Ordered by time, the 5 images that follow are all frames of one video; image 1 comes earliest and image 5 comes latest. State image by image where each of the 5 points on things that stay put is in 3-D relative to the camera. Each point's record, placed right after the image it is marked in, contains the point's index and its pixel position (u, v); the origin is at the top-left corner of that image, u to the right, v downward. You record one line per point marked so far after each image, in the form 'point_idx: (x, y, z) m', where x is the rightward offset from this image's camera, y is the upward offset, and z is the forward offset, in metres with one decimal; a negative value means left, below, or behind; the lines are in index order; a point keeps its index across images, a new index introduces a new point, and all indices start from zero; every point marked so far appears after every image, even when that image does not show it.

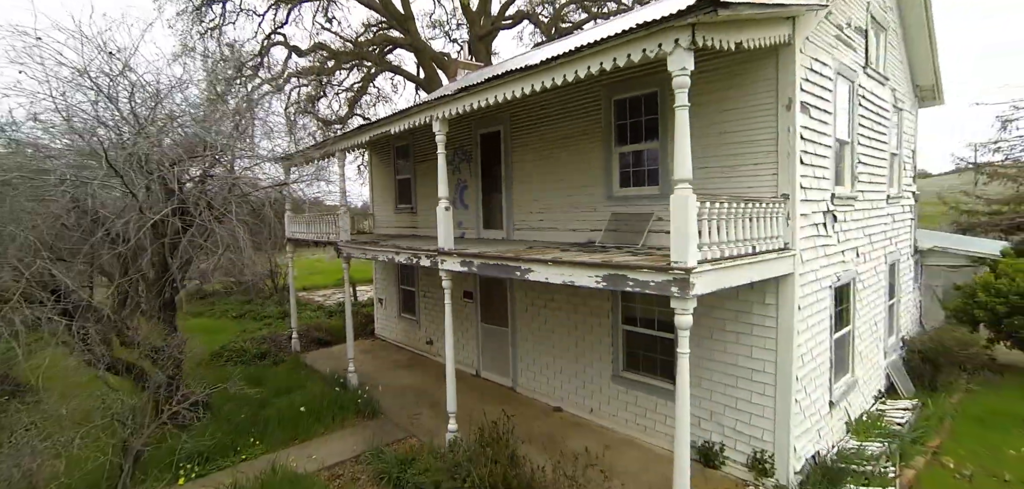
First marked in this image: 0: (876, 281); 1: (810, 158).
0: (+5.7, -0.6, +8.0) m
1: (+3.3, +0.9, +5.6) m
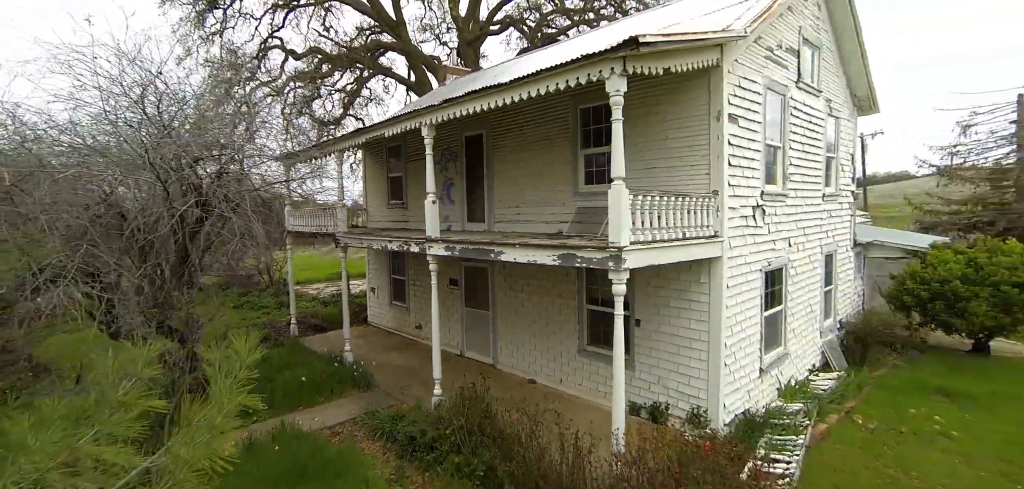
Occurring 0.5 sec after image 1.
0: (+5.4, -0.4, +9.1) m
1: (+3.0, +1.1, +6.7) m
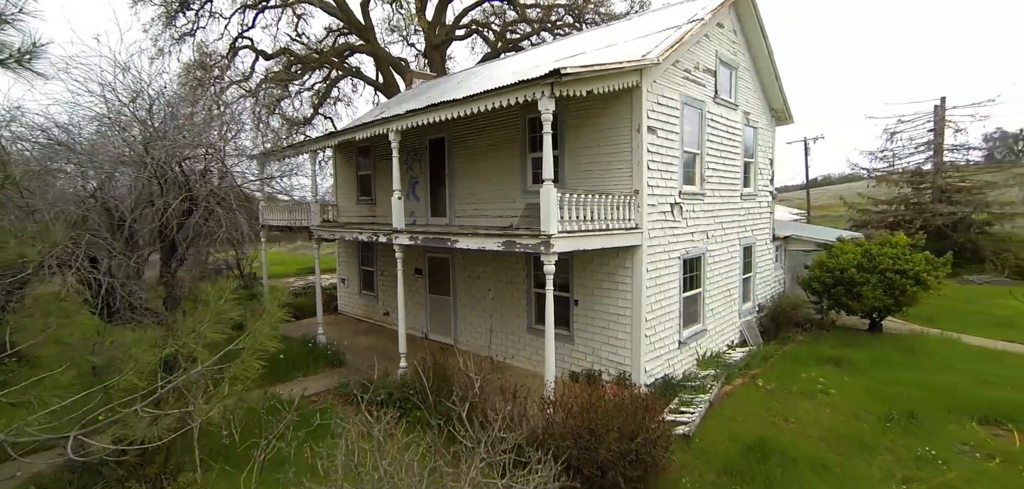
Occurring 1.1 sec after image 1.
0: (+4.5, -0.3, +10.6) m
1: (+2.3, +1.2, +8.0) m
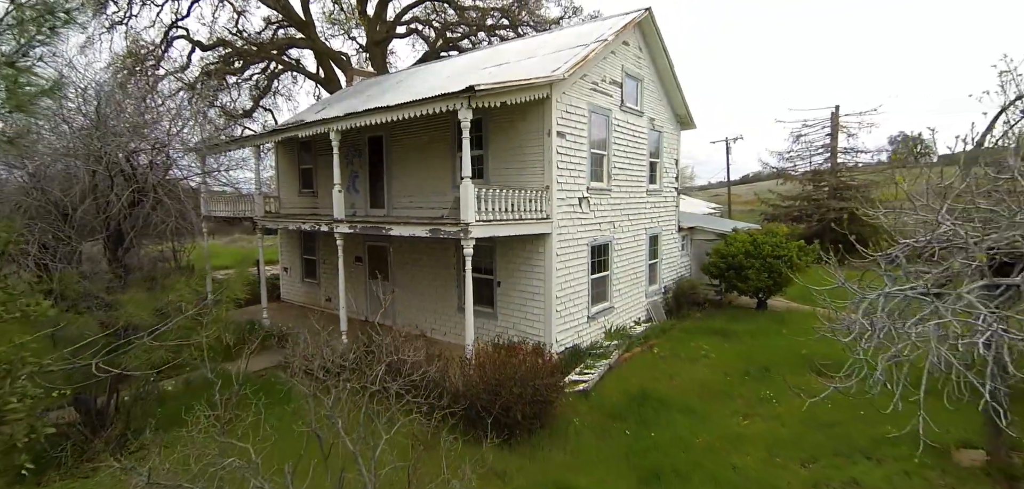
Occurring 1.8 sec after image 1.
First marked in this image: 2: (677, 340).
0: (+2.9, 0.0, +12.2) m
1: (+1.0, +1.5, +9.3) m
2: (+3.6, -2.1, +11.2) m
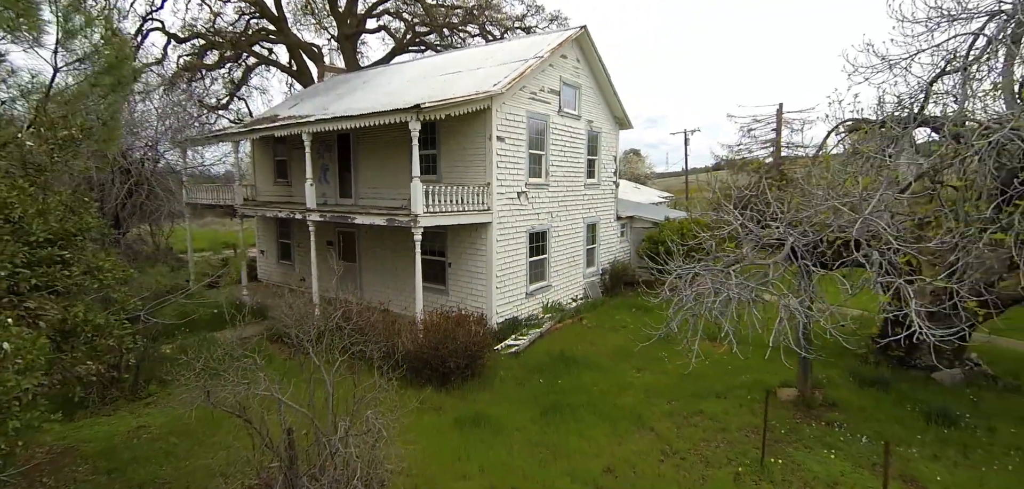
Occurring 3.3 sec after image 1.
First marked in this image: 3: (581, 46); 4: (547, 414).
0: (+1.7, +0.3, +14.0) m
1: (-0.1, +1.7, +11.0) m
2: (+2.4, -1.8, +13.2) m
3: (+1.8, +5.2, +13.4) m
4: (+0.5, -2.5, +7.6) m
